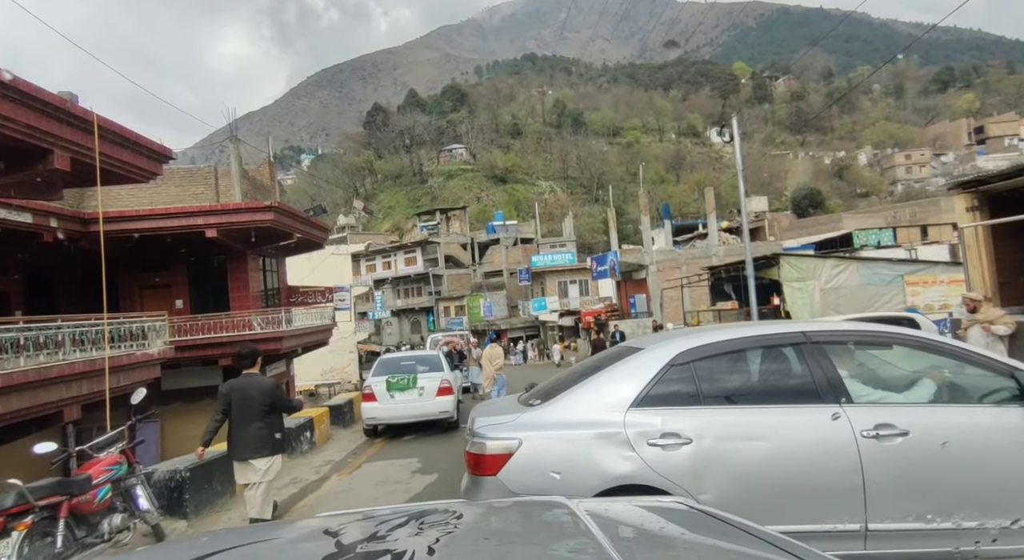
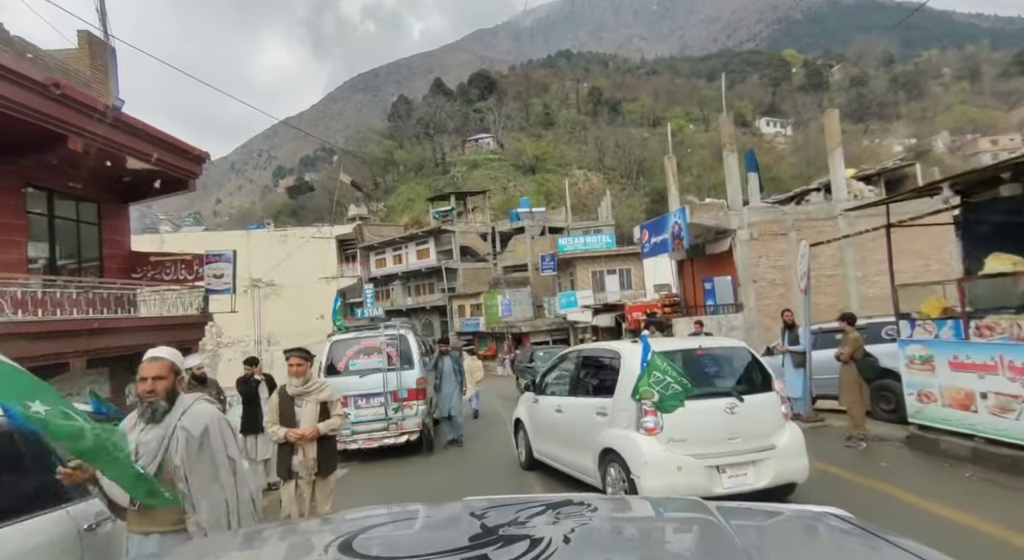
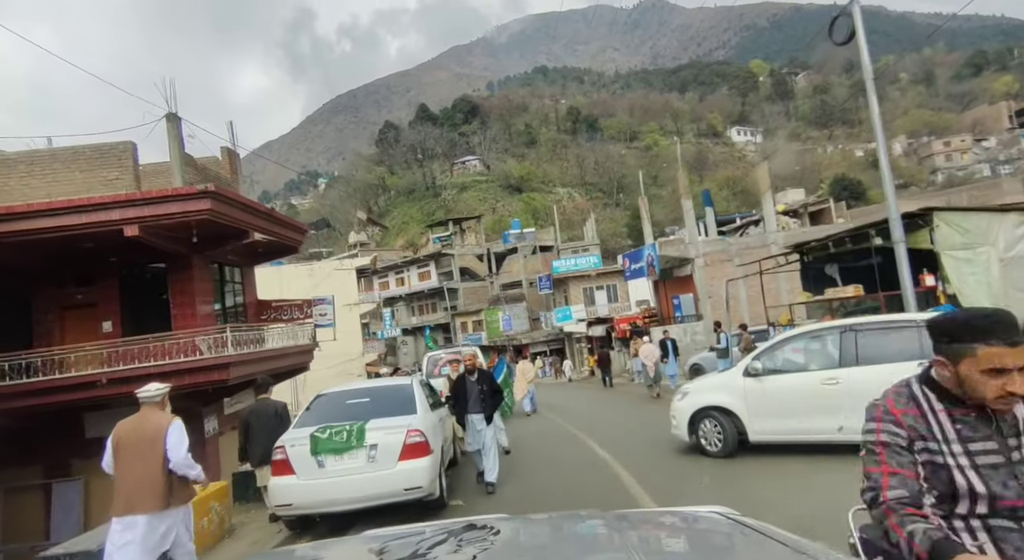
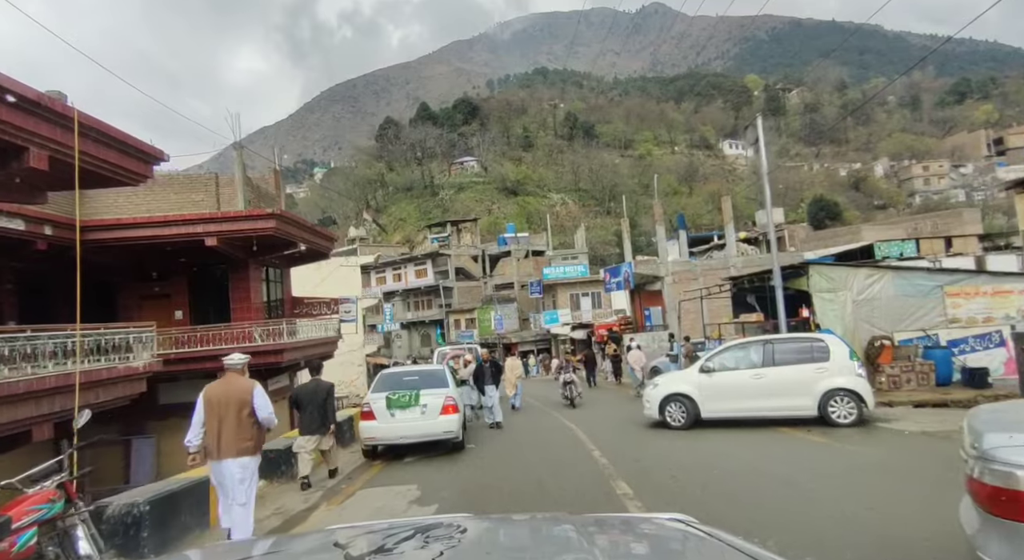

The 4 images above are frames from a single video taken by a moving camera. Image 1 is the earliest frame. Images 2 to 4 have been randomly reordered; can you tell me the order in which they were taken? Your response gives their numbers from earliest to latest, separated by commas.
4, 3, 2
